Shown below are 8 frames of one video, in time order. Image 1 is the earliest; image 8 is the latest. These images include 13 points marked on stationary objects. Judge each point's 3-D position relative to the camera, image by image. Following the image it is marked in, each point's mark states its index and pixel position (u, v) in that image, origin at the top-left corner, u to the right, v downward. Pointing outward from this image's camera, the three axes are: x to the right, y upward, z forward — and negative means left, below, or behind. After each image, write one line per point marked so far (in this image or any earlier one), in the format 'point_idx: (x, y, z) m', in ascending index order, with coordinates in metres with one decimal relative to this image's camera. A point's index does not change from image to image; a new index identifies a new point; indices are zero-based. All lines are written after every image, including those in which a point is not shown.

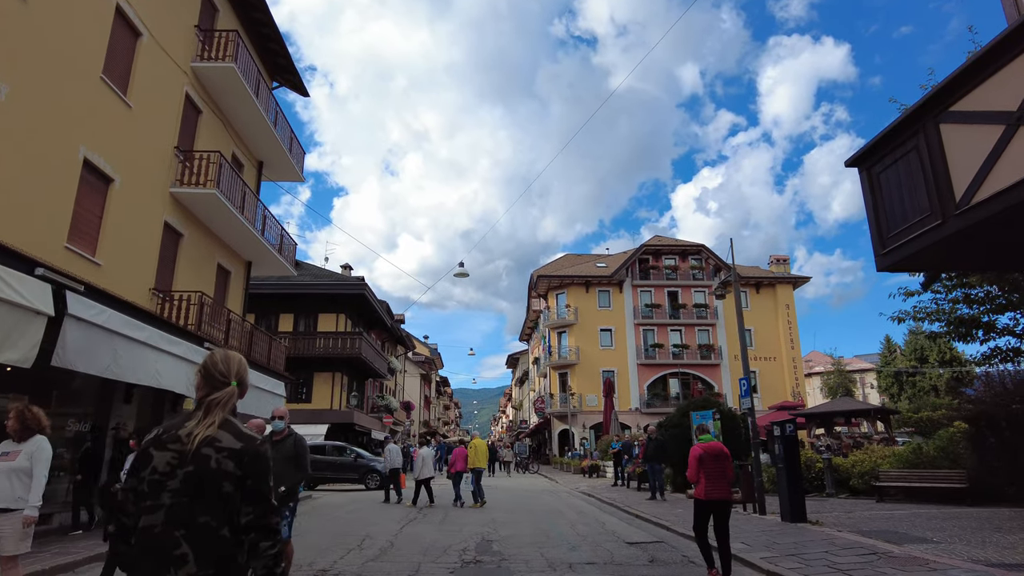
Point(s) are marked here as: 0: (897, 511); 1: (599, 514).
0: (+7.1, -4.1, +11.8) m
1: (+1.8, -4.8, +13.4) m
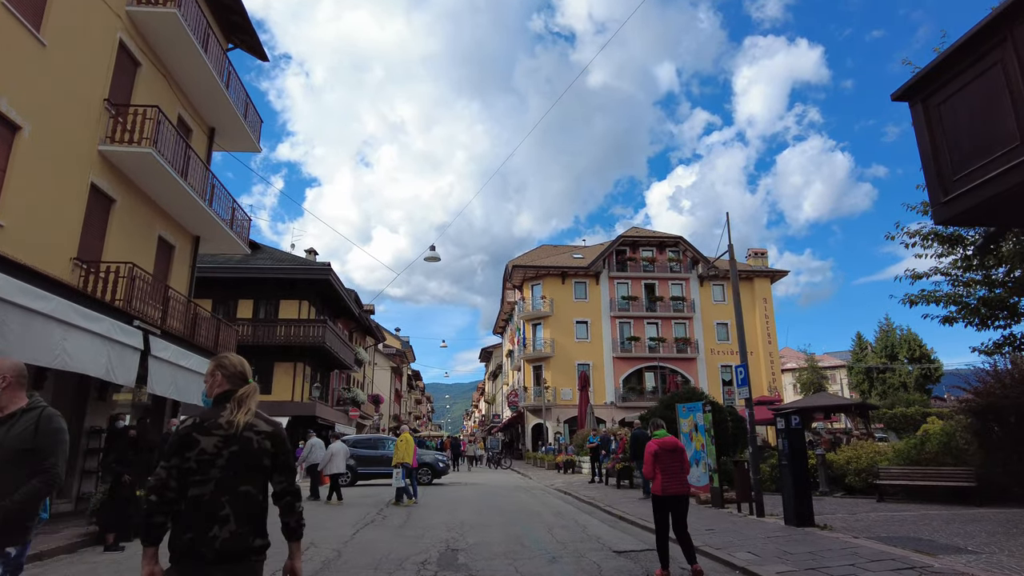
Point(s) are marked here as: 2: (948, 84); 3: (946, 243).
0: (+6.6, -3.8, +10.7) m
1: (+1.3, -4.3, +12.2) m
2: (+3.6, +1.7, +5.2) m
3: (+7.7, +0.8, +11.3) m
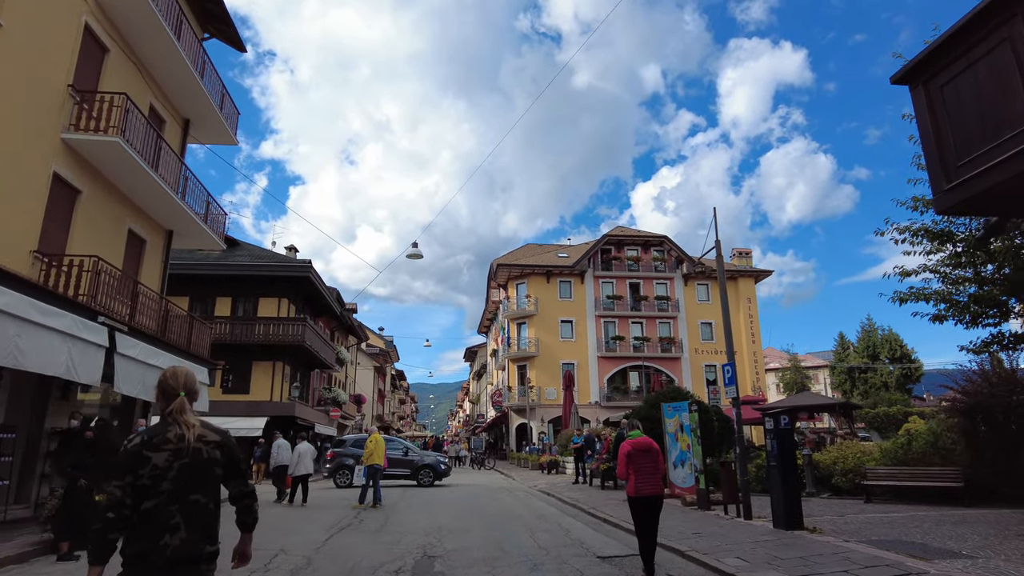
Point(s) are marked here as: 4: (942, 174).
0: (+6.3, -3.7, +10.5) m
1: (+0.9, -4.3, +11.8) m
2: (+3.4, +1.7, +4.9) m
3: (+7.4, +0.9, +11.1) m
4: (+3.4, +0.9, +5.0) m
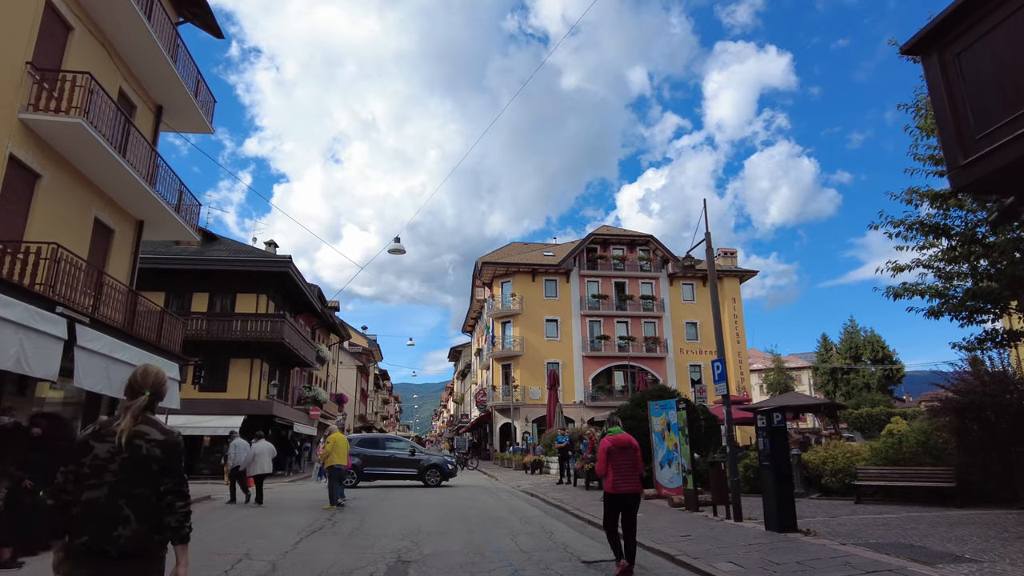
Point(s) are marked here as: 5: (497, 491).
0: (+6.0, -3.7, +10.2) m
1: (+0.6, -4.1, +11.4) m
2: (+3.3, +1.8, +4.5) m
3: (+7.1, +0.9, +10.8) m
4: (+3.2, +1.0, +4.6) m
5: (-0.4, -5.8, +18.1) m
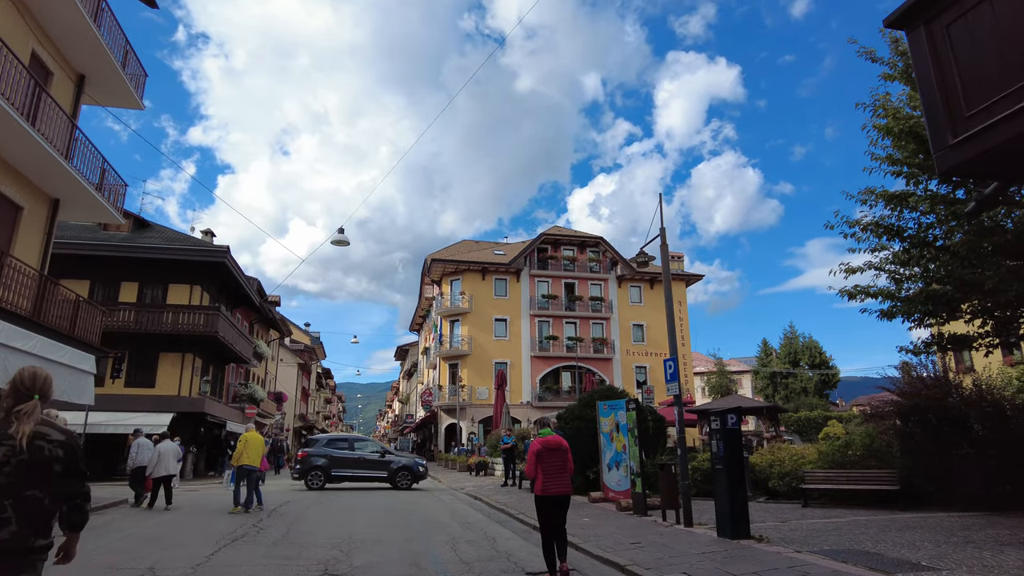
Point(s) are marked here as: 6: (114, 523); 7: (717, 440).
0: (+5.1, -3.7, +10.1) m
1: (-0.4, -4.0, +10.8) m
2: (+2.9, +1.9, +4.2) m
3: (+6.3, +0.9, +10.7) m
4: (+2.9, +1.1, +4.2) m
5: (-2.0, -5.6, +17.4) m
6: (-6.6, -3.9, +10.5) m
7: (+2.8, -2.1, +8.8) m
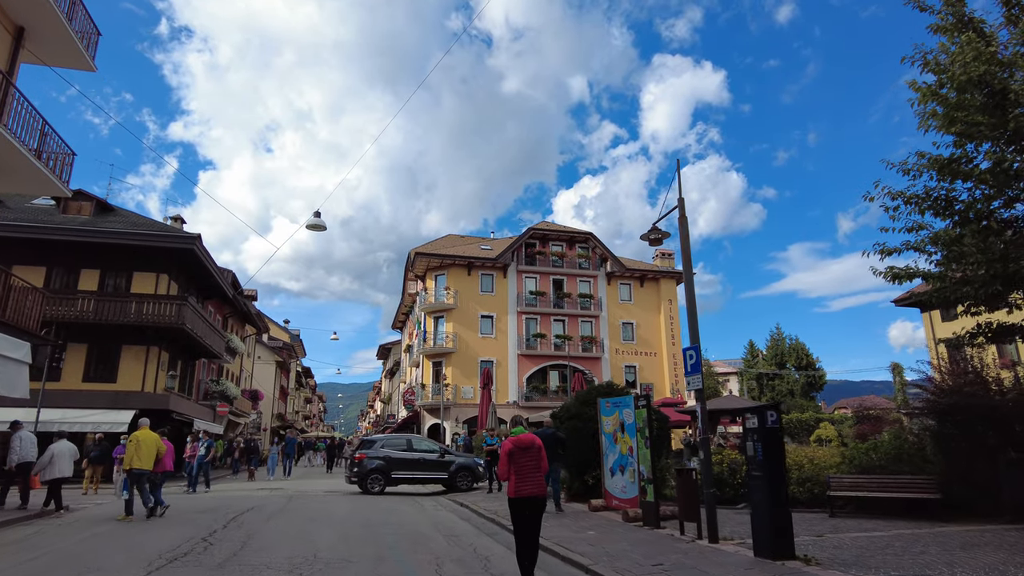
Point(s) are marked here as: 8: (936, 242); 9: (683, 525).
0: (+5.0, -3.4, +8.8) m
1: (-0.5, -3.7, +9.3) m
2: (+3.1, +2.2, +2.8) m
3: (+6.2, +1.2, +9.5) m
4: (+3.0, +1.4, +2.9) m
5: (-2.2, -5.3, +15.9) m
6: (-6.7, -3.5, +8.9) m
7: (+2.8, -1.8, +7.4) m
8: (+6.4, +0.7, +9.5) m
9: (+2.4, -3.4, +9.1) m
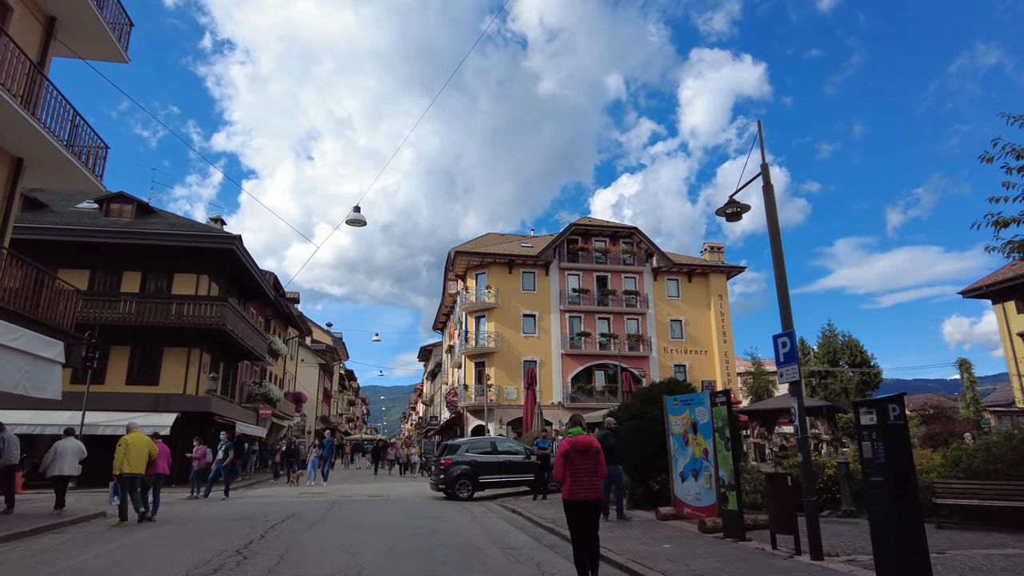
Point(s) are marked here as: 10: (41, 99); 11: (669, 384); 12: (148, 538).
0: (+5.8, -3.1, +7.4) m
1: (+0.3, -3.5, +8.3) m
2: (+3.4, +2.5, +1.6) m
3: (+7.0, +1.5, +8.0) m
4: (+3.3, +1.7, +1.7) m
5: (-1.0, -5.1, +14.9) m
6: (-5.9, -3.4, +8.3) m
7: (+3.5, -1.5, +6.2) m
8: (+7.2, +1.0, +8.1) m
9: (+3.3, -3.1, +7.9) m
10: (-9.3, +3.7, +12.6) m
11: (+3.0, -1.8, +12.1) m
12: (-5.1, -3.5, +9.1) m
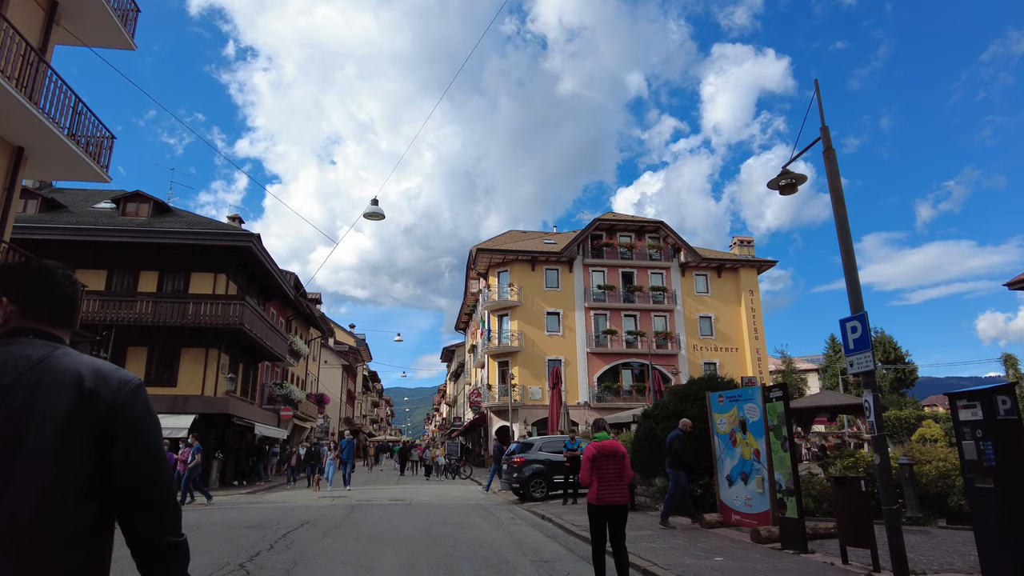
0: (+6.1, -2.8, +6.3) m
1: (+0.7, -3.2, +7.4) m
2: (+3.5, +2.8, +0.7) m
3: (+7.3, +1.8, +6.9) m
4: (+3.4, +1.9, +0.7) m
5: (-0.3, -4.9, +14.1) m
6: (-5.5, -3.3, +7.6) m
7: (+3.8, -1.3, +5.2) m
8: (+7.5, +1.3, +7.0) m
9: (+3.6, -2.9, +6.9) m
10: (-8.8, +3.8, +12.0) m
11: (+3.5, -1.6, +11.1) m
12: (-4.7, -3.4, +8.4) m
